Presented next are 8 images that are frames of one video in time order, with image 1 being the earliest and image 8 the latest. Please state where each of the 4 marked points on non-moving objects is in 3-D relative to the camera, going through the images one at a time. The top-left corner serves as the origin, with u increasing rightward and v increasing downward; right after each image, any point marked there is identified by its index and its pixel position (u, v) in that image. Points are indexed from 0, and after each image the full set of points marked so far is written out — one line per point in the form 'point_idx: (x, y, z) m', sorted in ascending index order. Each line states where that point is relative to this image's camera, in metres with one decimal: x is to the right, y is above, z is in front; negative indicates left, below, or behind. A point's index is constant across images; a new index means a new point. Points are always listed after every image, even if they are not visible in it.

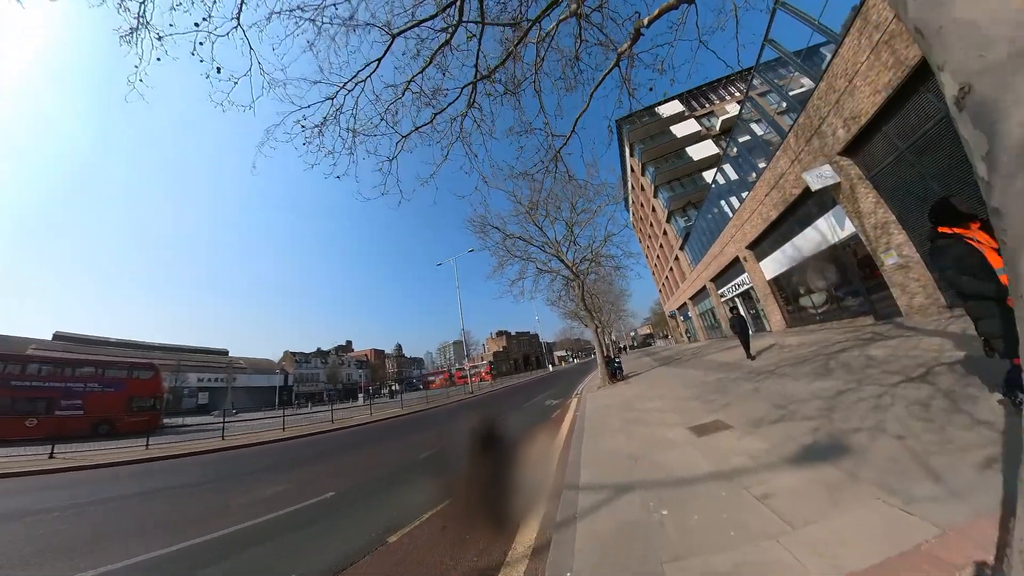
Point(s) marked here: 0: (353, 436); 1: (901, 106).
0: (-6.7, -6.1, +14.3) m
1: (+9.4, +4.4, +8.4) m
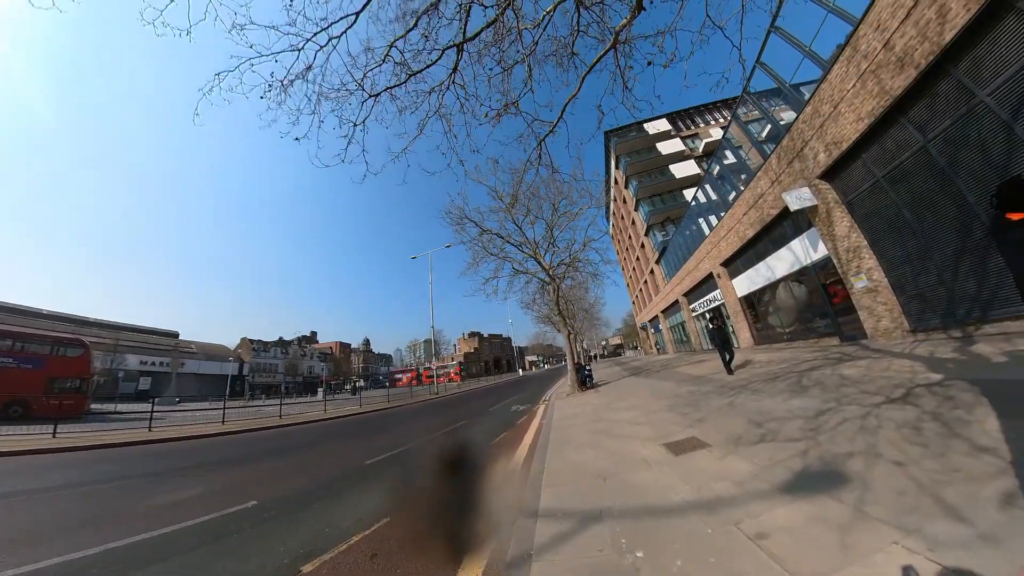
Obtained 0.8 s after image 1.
0: (-8.1, -5.6, +13.2) m
1: (+9.0, +3.8, +8.5) m
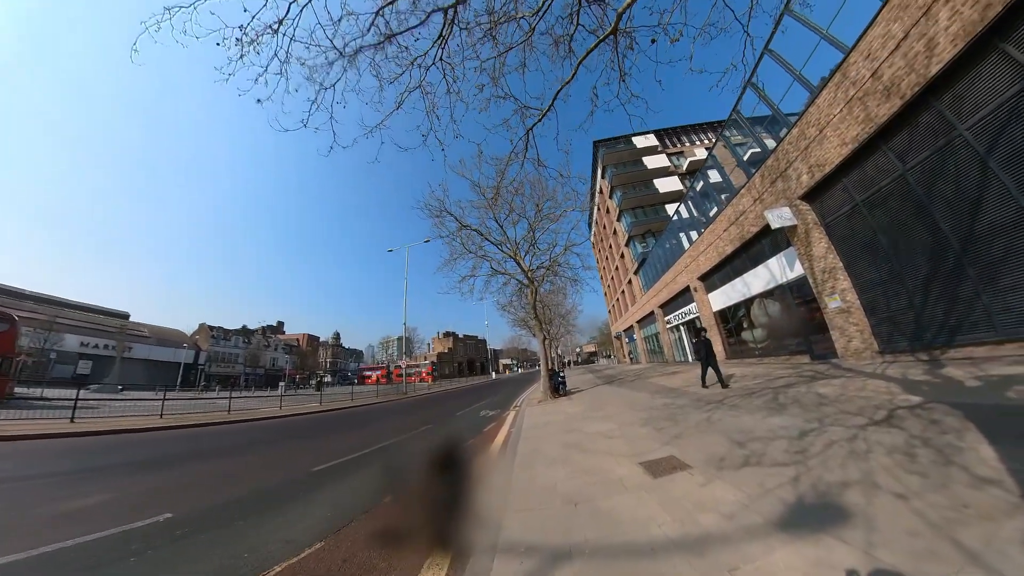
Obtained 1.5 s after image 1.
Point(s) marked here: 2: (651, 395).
0: (-9.3, -5.0, +12.2) m
1: (+8.7, +3.2, +8.7) m
2: (+3.6, -2.8, +9.1) m
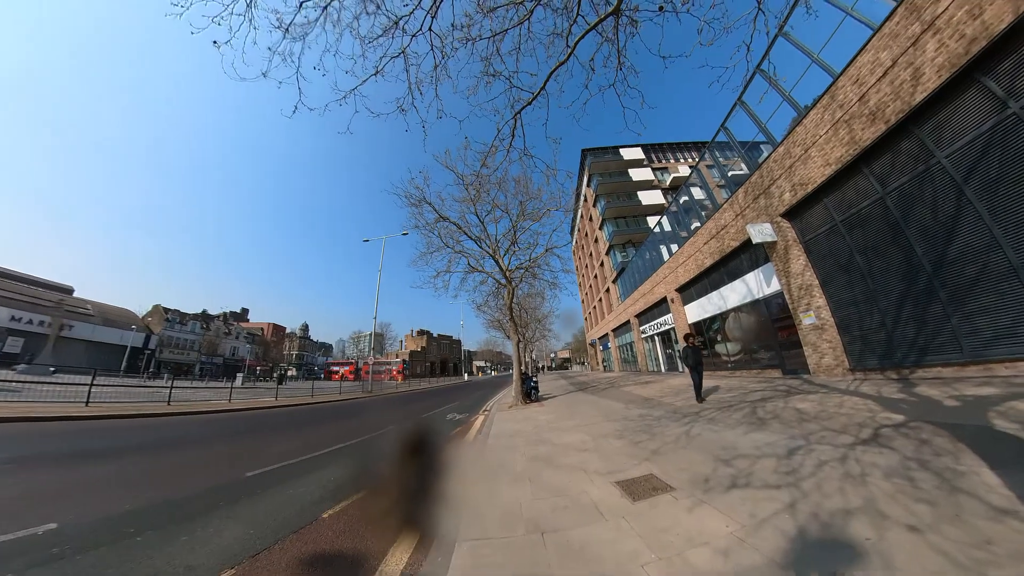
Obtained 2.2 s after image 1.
0: (-10.3, -4.4, +11.1) m
1: (+8.3, +2.7, +8.7) m
2: (+2.9, -2.9, +8.8) m
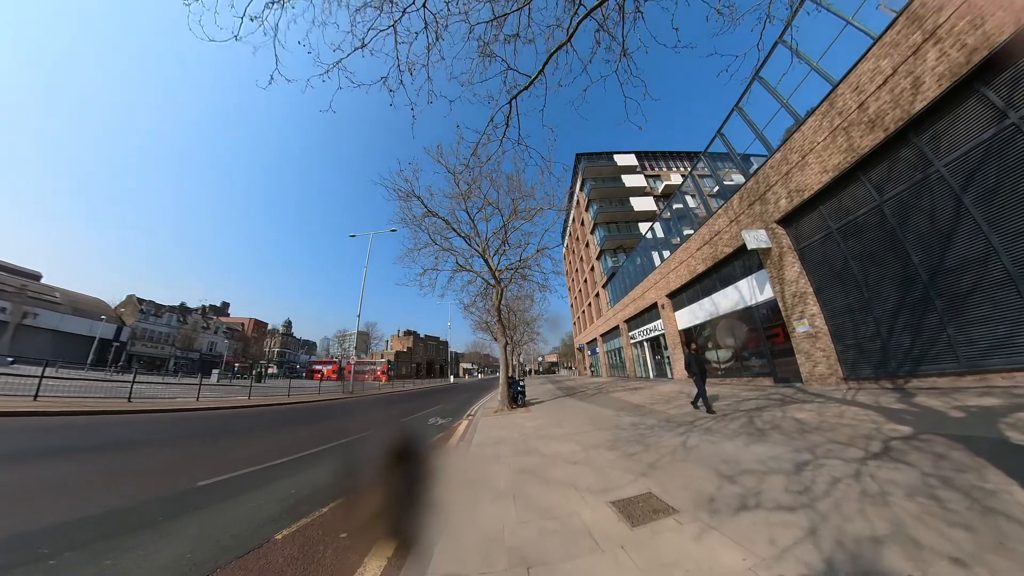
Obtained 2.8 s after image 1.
0: (-10.7, -4.1, +10.4) m
1: (+8.1, +2.5, +8.6) m
2: (+2.5, -3.0, +8.5) m
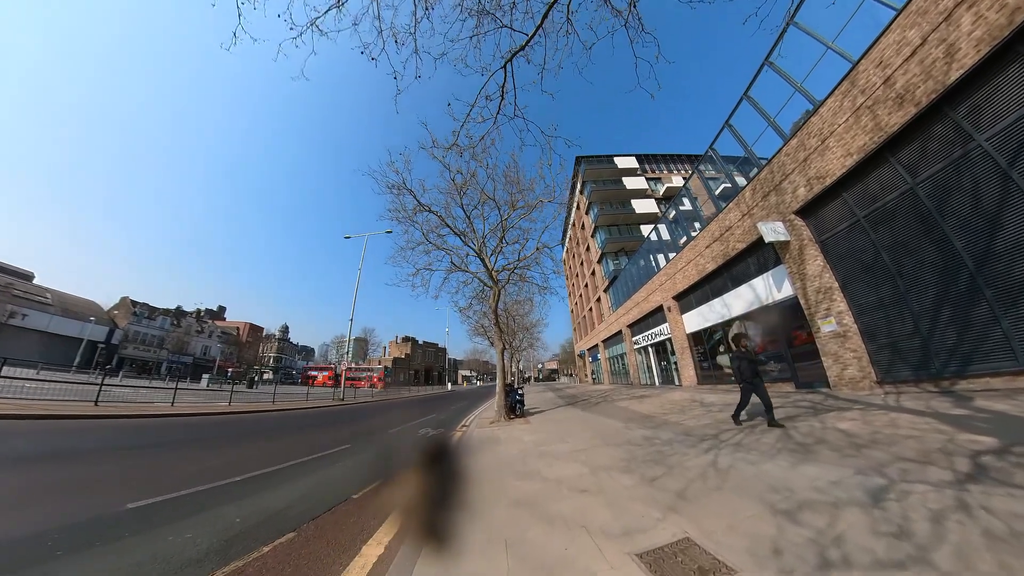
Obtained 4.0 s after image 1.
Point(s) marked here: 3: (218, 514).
0: (-10.8, -4.1, +9.5) m
1: (+8.0, +2.5, +7.9) m
2: (+2.5, -2.9, +7.6) m
3: (-3.8, -3.0, +4.6) m
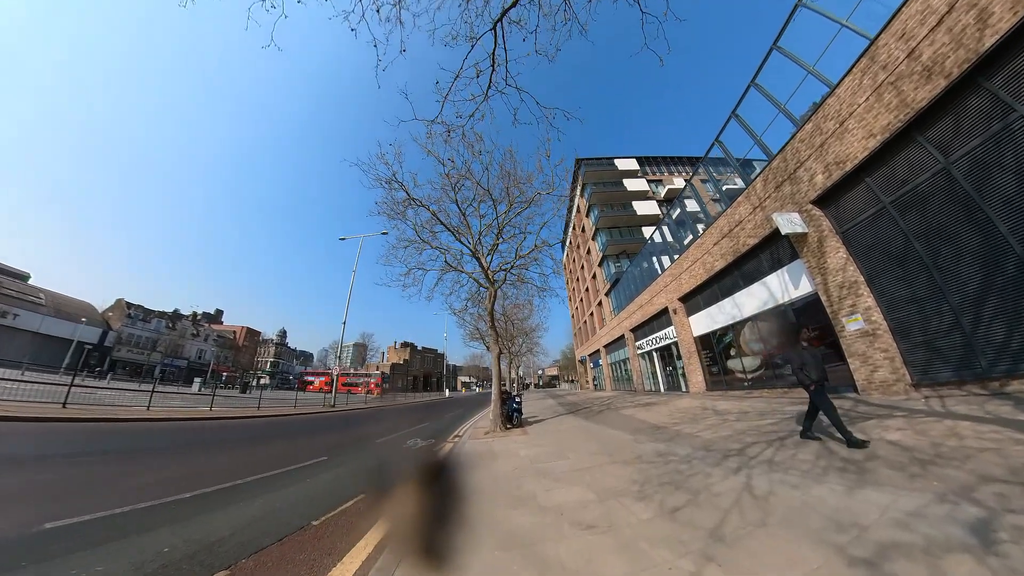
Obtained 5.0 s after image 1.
0: (-10.9, -4.0, +8.7) m
1: (+7.9, +2.6, +7.2) m
2: (+2.4, -2.9, +6.9) m
3: (-3.9, -2.9, +3.8) m
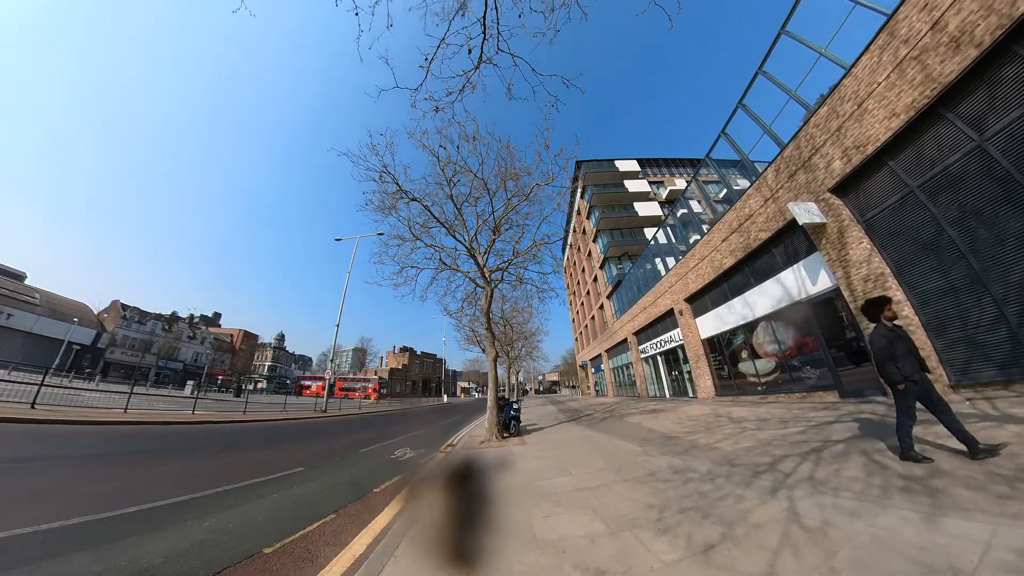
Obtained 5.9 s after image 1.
0: (-11.0, -4.0, +8.1) m
1: (+7.9, +2.7, +6.6) m
2: (+2.3, -2.8, +6.2) m
3: (-3.9, -2.7, +3.2) m
